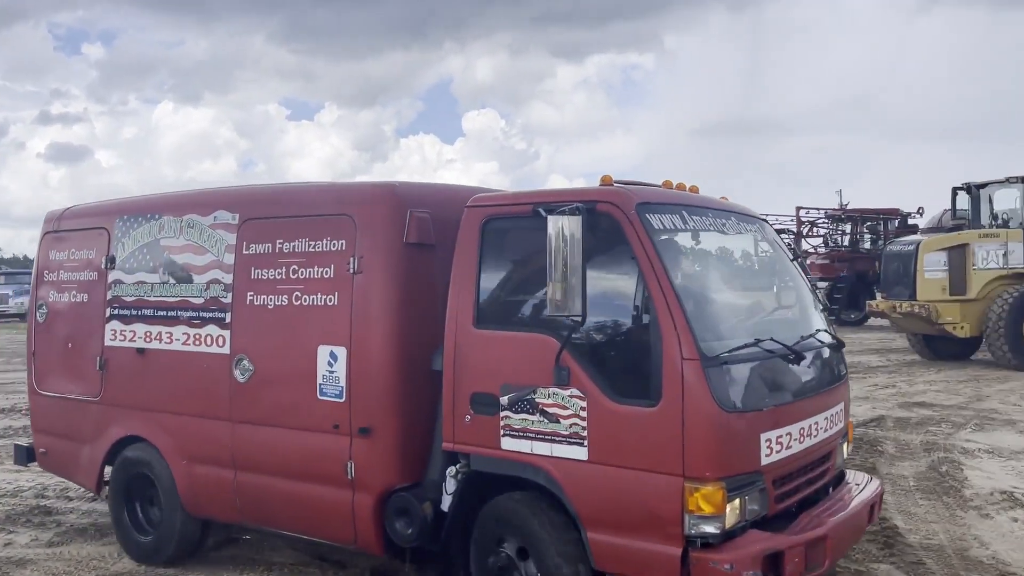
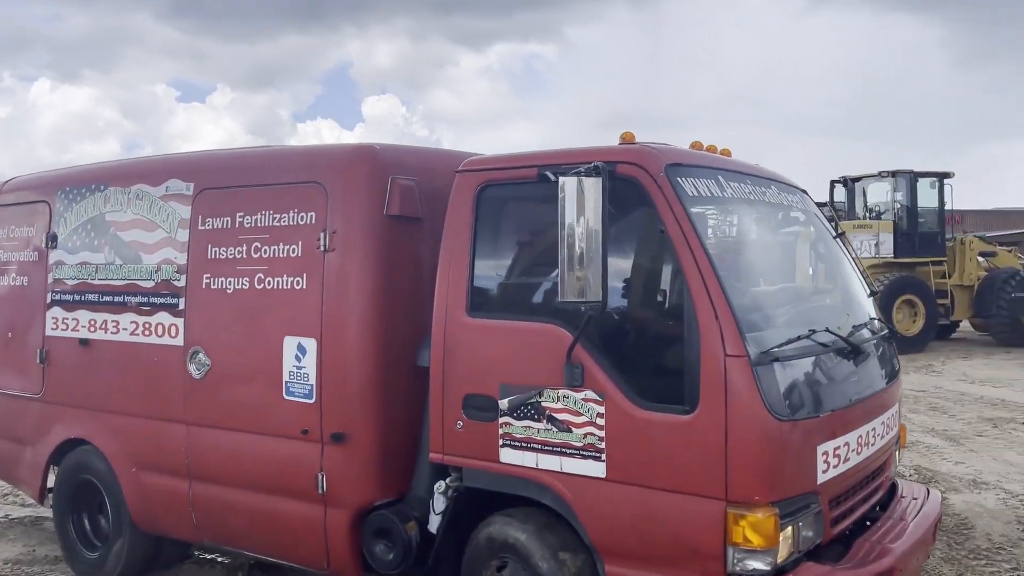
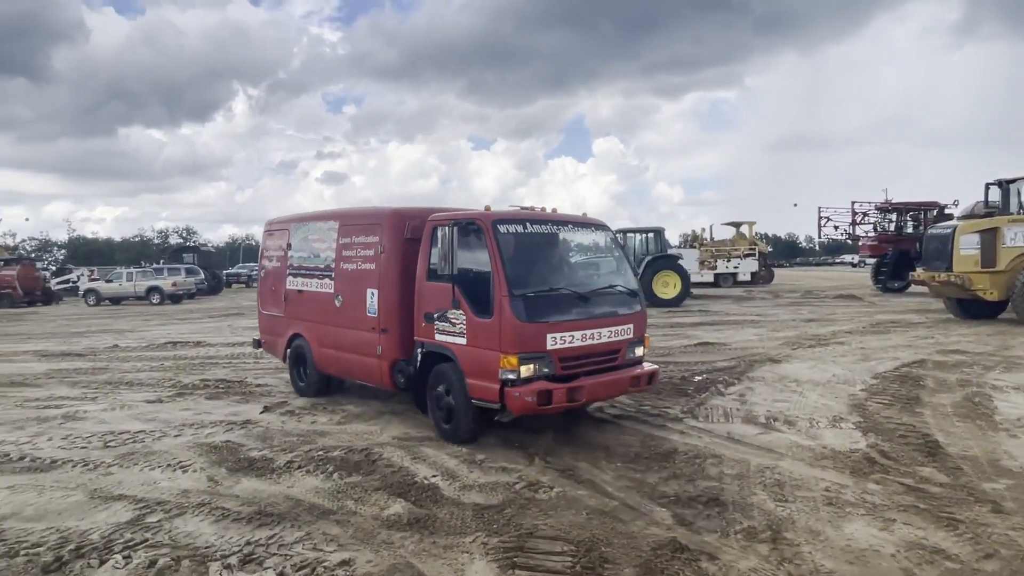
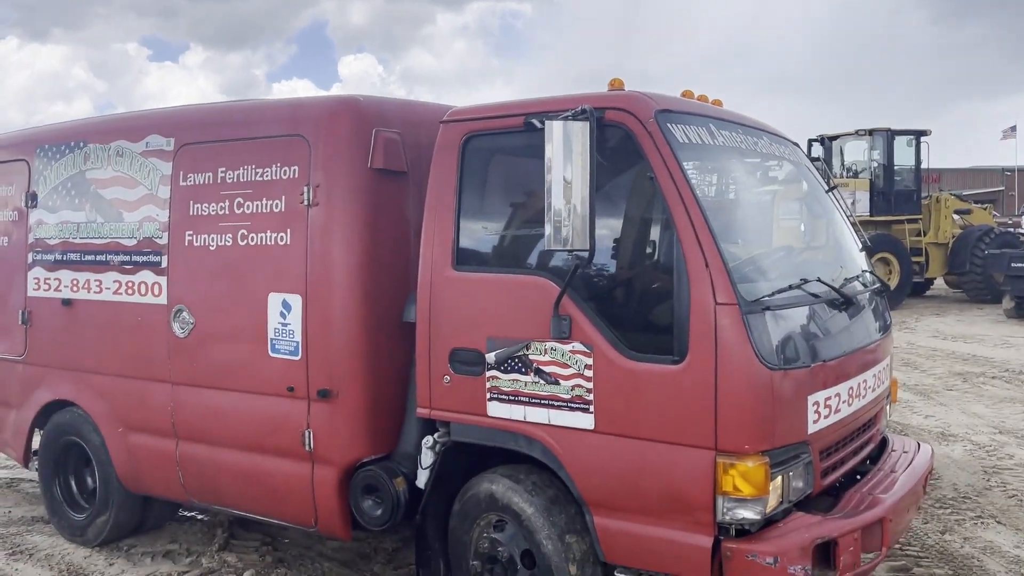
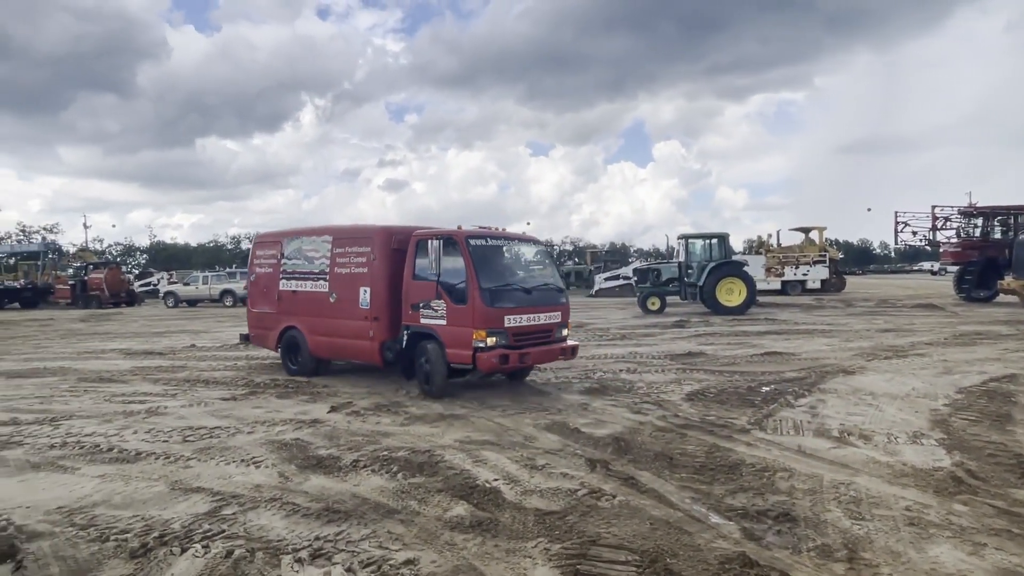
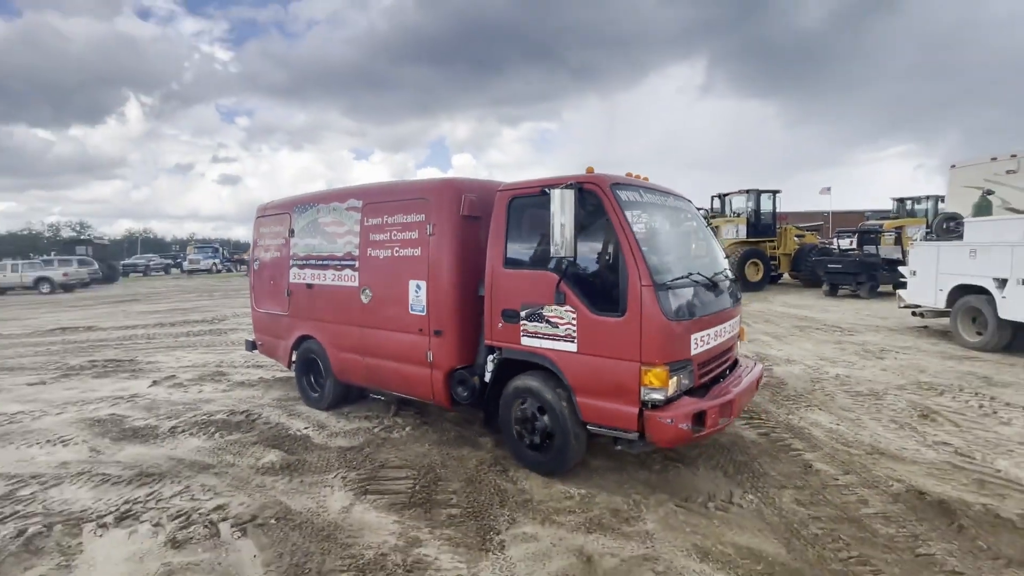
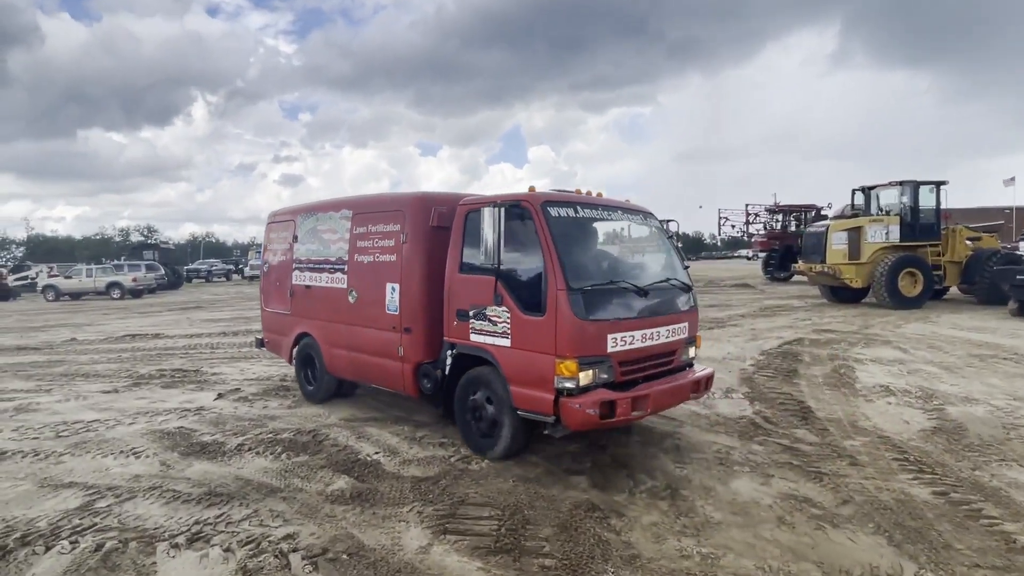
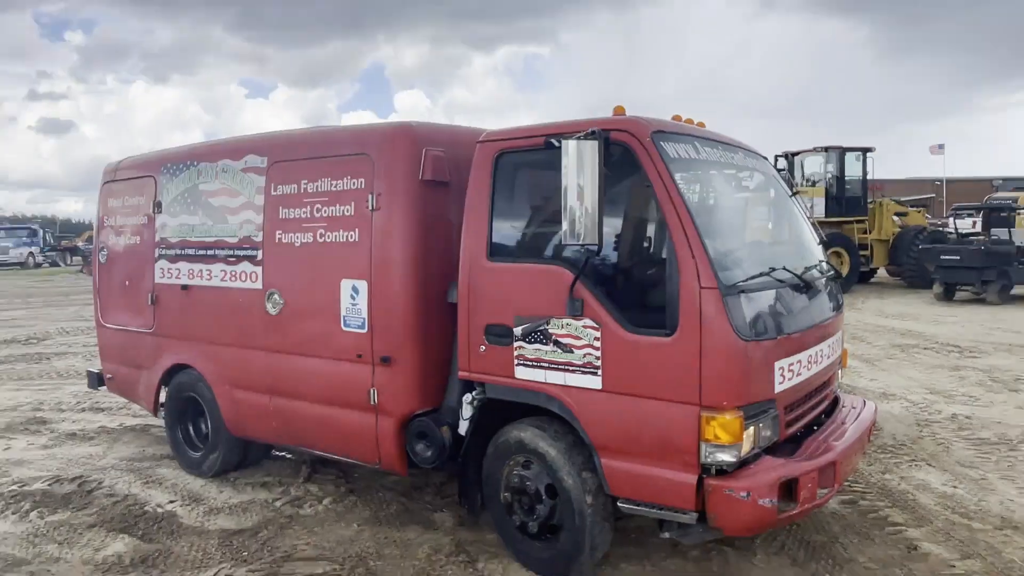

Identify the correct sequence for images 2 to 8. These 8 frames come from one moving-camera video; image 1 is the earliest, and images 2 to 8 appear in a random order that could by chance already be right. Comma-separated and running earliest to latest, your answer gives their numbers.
2, 4, 8, 6, 7, 3, 5
